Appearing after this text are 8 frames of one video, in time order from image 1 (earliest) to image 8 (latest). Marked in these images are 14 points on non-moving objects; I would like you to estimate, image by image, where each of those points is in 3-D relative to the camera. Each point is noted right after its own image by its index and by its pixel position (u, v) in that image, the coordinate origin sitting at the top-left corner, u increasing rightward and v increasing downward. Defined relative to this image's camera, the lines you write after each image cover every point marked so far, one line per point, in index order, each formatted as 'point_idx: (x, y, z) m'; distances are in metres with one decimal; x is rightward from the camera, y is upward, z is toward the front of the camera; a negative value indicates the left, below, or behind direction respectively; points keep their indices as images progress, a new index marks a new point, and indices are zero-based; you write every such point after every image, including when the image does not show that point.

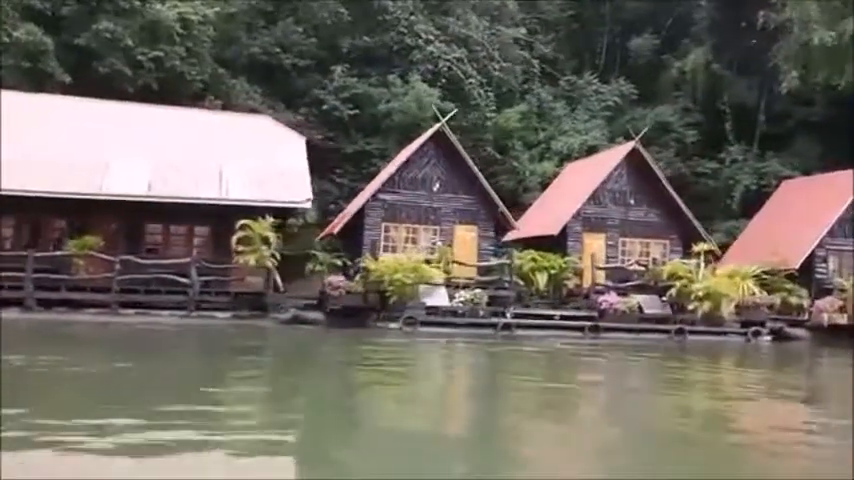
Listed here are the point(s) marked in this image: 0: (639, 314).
0: (+3.3, -1.2, +15.8) m
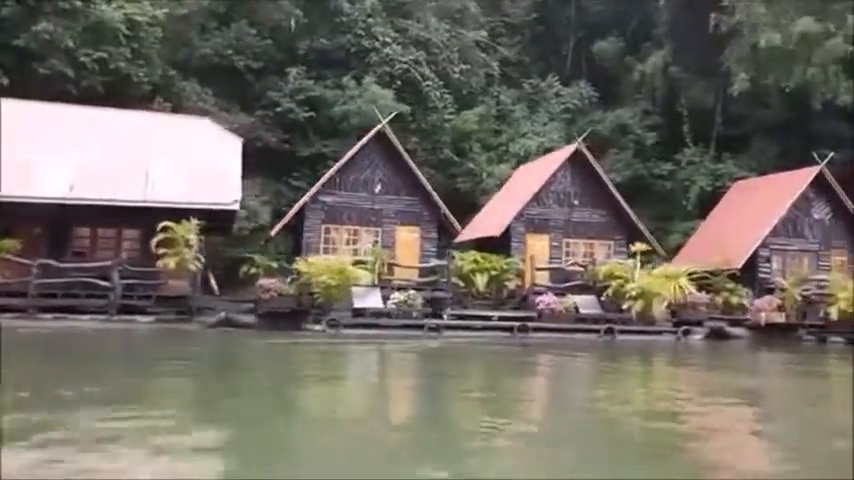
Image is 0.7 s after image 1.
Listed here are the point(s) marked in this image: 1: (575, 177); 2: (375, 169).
0: (+2.3, -1.2, +15.8) m
1: (+2.9, +1.2, +18.7) m
2: (-0.9, +1.2, +17.1) m
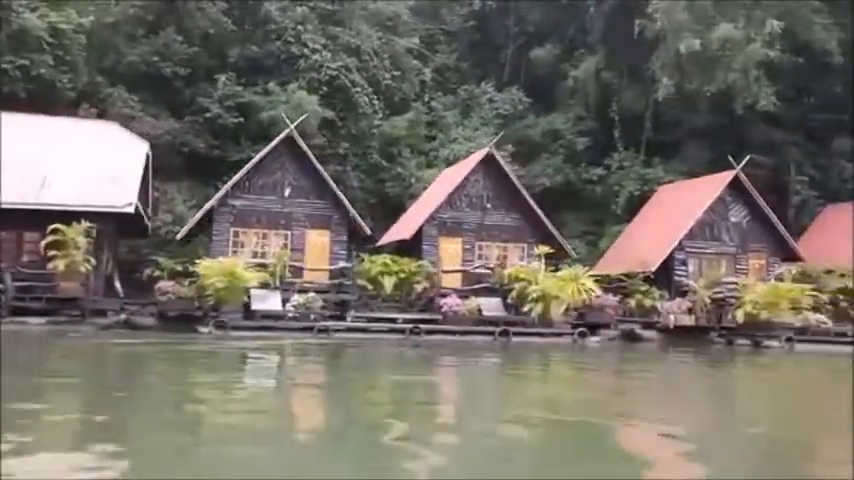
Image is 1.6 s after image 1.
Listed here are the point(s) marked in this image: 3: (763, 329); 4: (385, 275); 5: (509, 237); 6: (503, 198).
0: (+0.8, -1.2, +16.0) m
1: (+1.3, +1.1, +19.0) m
2: (-2.5, +1.2, +17.3) m
3: (+5.8, -1.5, +17.3) m
4: (-0.7, -0.6, +16.7) m
5: (+1.6, +0.1, +18.9) m
6: (+1.5, +0.8, +19.0) m
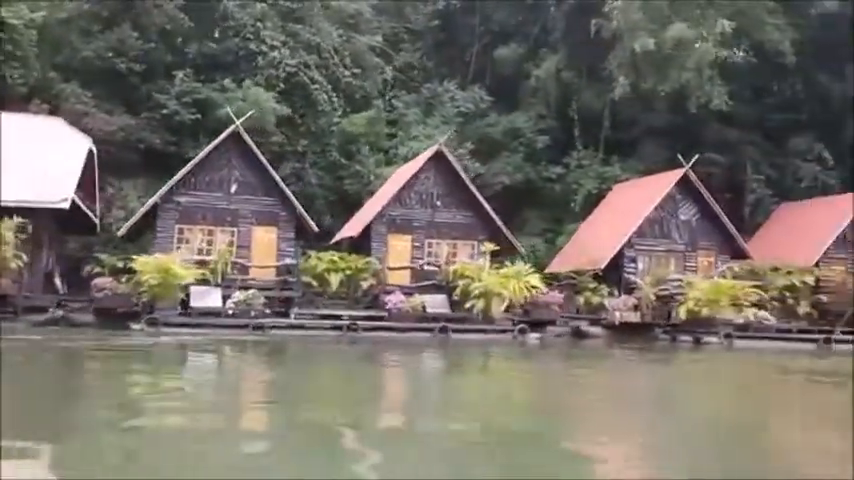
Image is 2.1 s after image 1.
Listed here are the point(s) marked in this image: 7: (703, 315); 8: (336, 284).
0: (-0.1, -1.2, +16.1) m
1: (+0.3, +1.2, +19.1) m
2: (-3.4, +1.2, +17.3) m
3: (+4.8, -1.5, +17.4) m
4: (-1.6, -0.5, +16.8) m
5: (+0.6, +0.1, +19.0) m
6: (+0.6, +0.9, +19.1) m
7: (+4.7, -1.3, +17.4) m
8: (-1.5, -0.7, +16.7) m
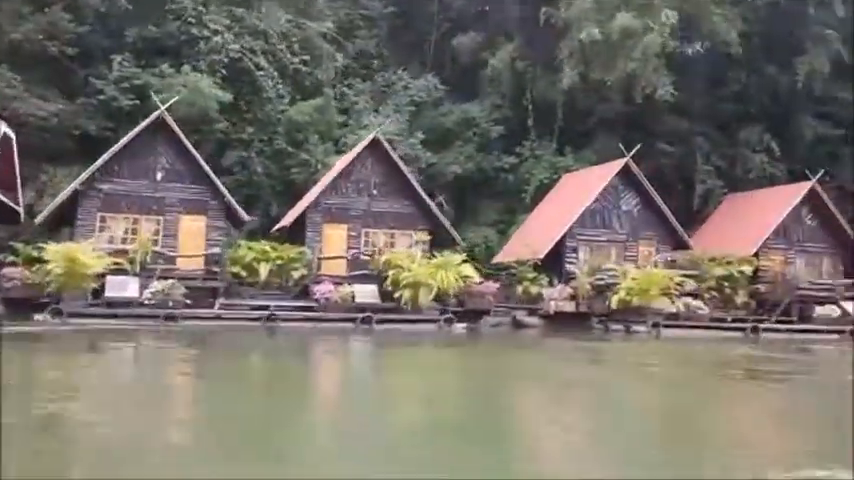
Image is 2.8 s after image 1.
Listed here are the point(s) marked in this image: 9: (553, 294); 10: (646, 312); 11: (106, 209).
0: (-1.3, -1.0, +15.9) m
1: (-0.9, +1.4, +18.8) m
2: (-4.6, +1.4, +16.9) m
3: (+3.6, -1.3, +17.4) m
4: (-2.8, -0.4, +16.5) m
5: (-0.6, +0.3, +18.8) m
6: (-0.7, +1.1, +18.8) m
7: (+3.6, -1.1, +17.3) m
8: (-2.7, -0.6, +16.4) m
9: (+2.3, -1.0, +18.3) m
10: (+3.8, -1.3, +17.4) m
11: (-5.3, +0.5, +16.6) m
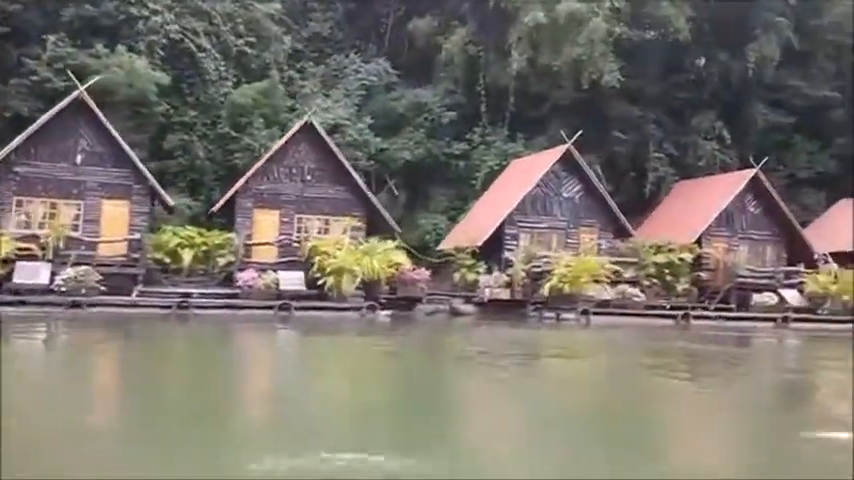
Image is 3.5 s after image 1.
0: (-2.4, -0.8, +15.5) m
1: (-2.1, +1.7, +18.5) m
2: (-5.7, +1.7, +16.5) m
3: (+2.5, -1.1, +17.1) m
4: (-3.9, -0.1, +16.1) m
5: (-1.8, +0.6, +18.4) m
6: (-1.9, +1.3, +18.5) m
7: (+2.4, -0.9, +17.1) m
8: (-3.8, -0.3, +16.0) m
9: (+1.1, -0.7, +18.0) m
10: (+2.6, -1.1, +17.2) m
11: (-6.5, +0.8, +16.1) m
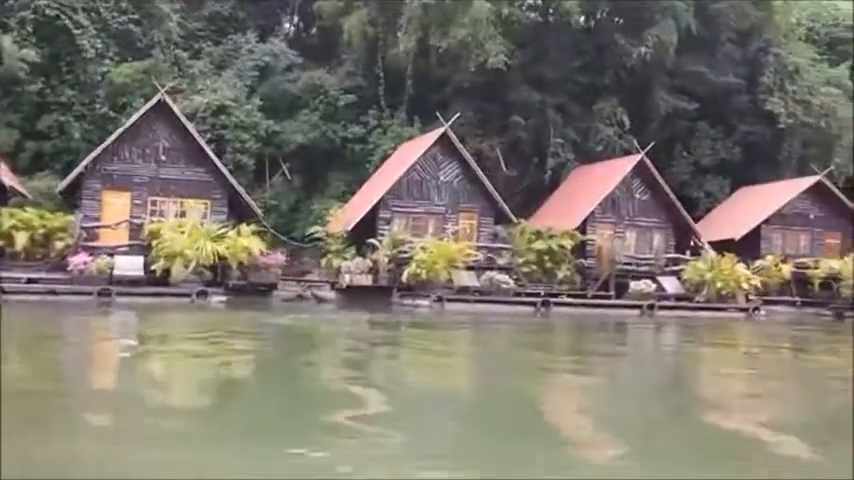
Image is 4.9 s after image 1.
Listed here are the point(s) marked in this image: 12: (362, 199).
0: (-4.8, -0.5, +14.8) m
1: (-4.6, +1.9, +17.7) m
2: (-8.1, +2.0, +15.6) m
3: (0.0, -0.8, +16.5) m
4: (-6.3, +0.1, +15.4) m
5: (-4.2, +0.9, +17.7) m
6: (-4.3, +1.6, +17.7) m
7: (-0.1, -0.6, +16.5) m
8: (-6.2, 0.0, +15.2) m
9: (-1.4, -0.5, +17.4) m
10: (+0.2, -0.8, +16.6) m
11: (-8.9, +1.0, +15.2) m
12: (-1.3, +0.8, +19.7) m
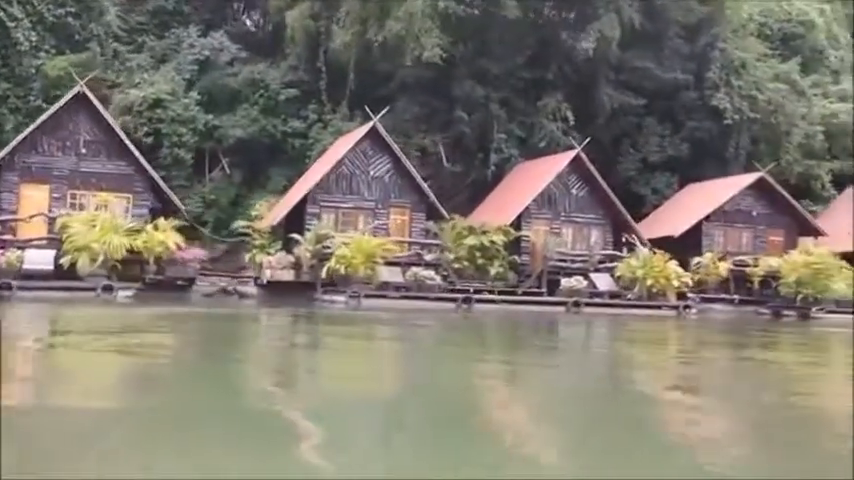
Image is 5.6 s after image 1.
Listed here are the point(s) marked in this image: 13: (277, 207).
0: (-6.1, -0.4, +14.5) m
1: (-5.9, +2.0, +17.5) m
2: (-9.4, +2.1, +15.3) m
3: (-1.3, -0.8, +16.3) m
4: (-7.6, +0.3, +15.1) m
5: (-5.6, +1.0, +17.4) m
6: (-5.6, +1.7, +17.5) m
7: (-1.4, -0.6, +16.3) m
8: (-7.5, +0.1, +15.0) m
9: (-2.7, -0.4, +17.2) m
10: (-1.1, -0.7, +16.4) m
11: (-10.2, +1.2, +14.9) m
12: (-2.6, +0.9, +19.5) m
13: (-2.9, +0.7, +19.4) m
